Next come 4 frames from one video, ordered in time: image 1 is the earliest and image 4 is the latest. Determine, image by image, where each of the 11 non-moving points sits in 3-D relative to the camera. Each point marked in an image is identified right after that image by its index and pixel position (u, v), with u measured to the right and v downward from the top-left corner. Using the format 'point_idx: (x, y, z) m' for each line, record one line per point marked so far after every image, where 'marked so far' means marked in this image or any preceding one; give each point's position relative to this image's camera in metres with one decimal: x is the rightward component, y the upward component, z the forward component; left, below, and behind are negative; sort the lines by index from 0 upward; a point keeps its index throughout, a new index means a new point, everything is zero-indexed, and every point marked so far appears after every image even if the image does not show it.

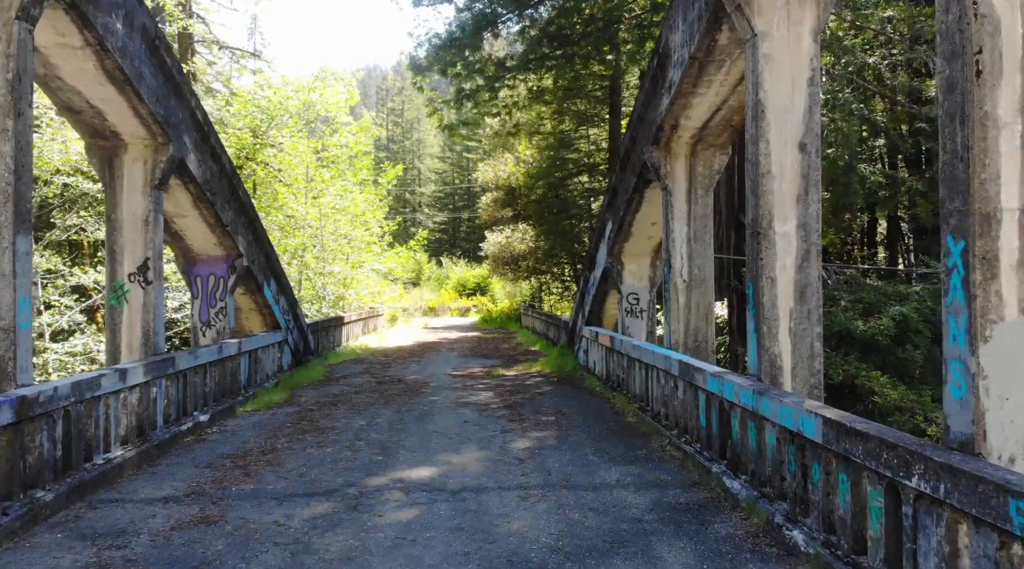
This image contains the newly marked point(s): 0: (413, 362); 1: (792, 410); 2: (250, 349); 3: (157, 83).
0: (-2.0, -1.6, +14.9) m
1: (+1.9, -0.8, +4.8) m
2: (-3.7, -0.9, +10.3) m
3: (-3.7, +2.1, +7.5) m
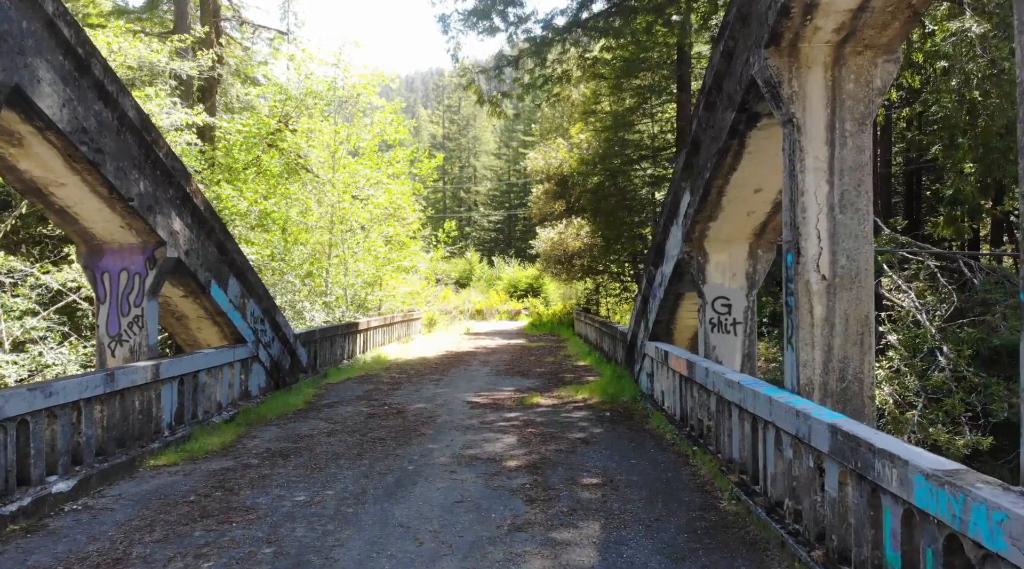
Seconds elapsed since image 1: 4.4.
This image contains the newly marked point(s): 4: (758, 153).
0: (-1.3, -1.6, +11.9) m
1: (+1.7, -0.8, +1.5) m
2: (-3.4, -0.9, +7.5) m
3: (-3.6, +2.1, +4.7) m
4: (+2.0, +1.1, +5.9) m
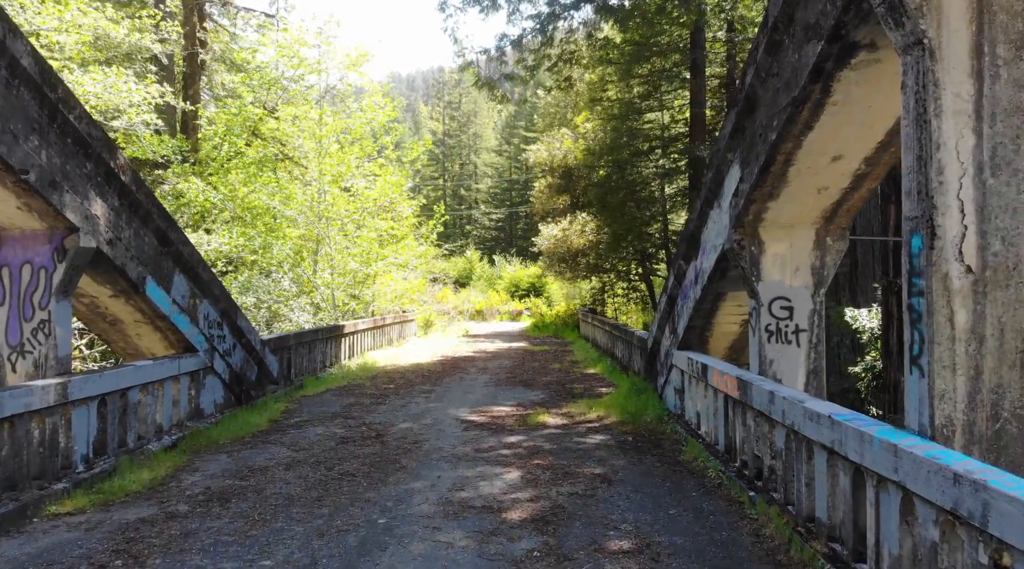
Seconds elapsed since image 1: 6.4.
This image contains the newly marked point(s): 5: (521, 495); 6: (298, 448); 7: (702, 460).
0: (-1.3, -1.6, +10.4) m
1: (+1.7, -0.8, +0.1) m
2: (-3.4, -0.9, +6.0) m
3: (-3.6, +2.1, +3.3) m
4: (+2.0, +1.1, +4.4) m
5: (+0.1, -1.5, +5.3) m
6: (-2.0, -1.6, +6.9) m
7: (+1.5, -1.4, +5.9) m
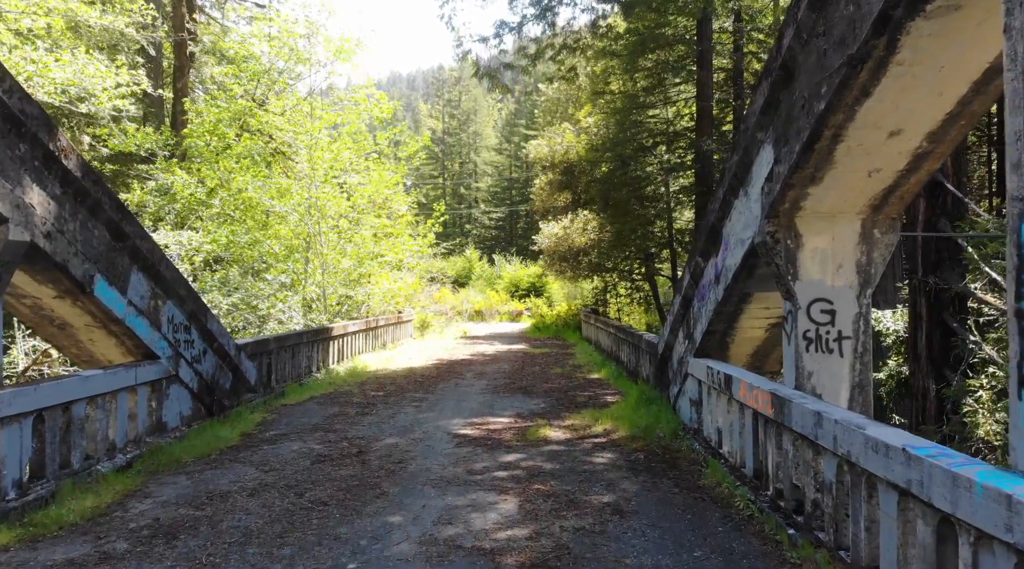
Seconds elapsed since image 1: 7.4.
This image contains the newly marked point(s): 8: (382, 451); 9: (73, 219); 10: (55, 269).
0: (-1.3, -1.6, +9.7) m
1: (+1.7, -0.8, -0.7) m
2: (-3.4, -0.9, +5.2) m
3: (-3.6, +2.1, +2.5) m
4: (+2.0, +1.1, +3.7) m
5: (0.0, -1.5, +4.5) m
6: (-2.1, -1.6, +6.2) m
7: (+1.5, -1.4, +5.1) m
8: (-1.2, -1.5, +6.8) m
9: (-3.4, +0.5, +5.7) m
10: (-3.5, +0.1, +5.5) m
